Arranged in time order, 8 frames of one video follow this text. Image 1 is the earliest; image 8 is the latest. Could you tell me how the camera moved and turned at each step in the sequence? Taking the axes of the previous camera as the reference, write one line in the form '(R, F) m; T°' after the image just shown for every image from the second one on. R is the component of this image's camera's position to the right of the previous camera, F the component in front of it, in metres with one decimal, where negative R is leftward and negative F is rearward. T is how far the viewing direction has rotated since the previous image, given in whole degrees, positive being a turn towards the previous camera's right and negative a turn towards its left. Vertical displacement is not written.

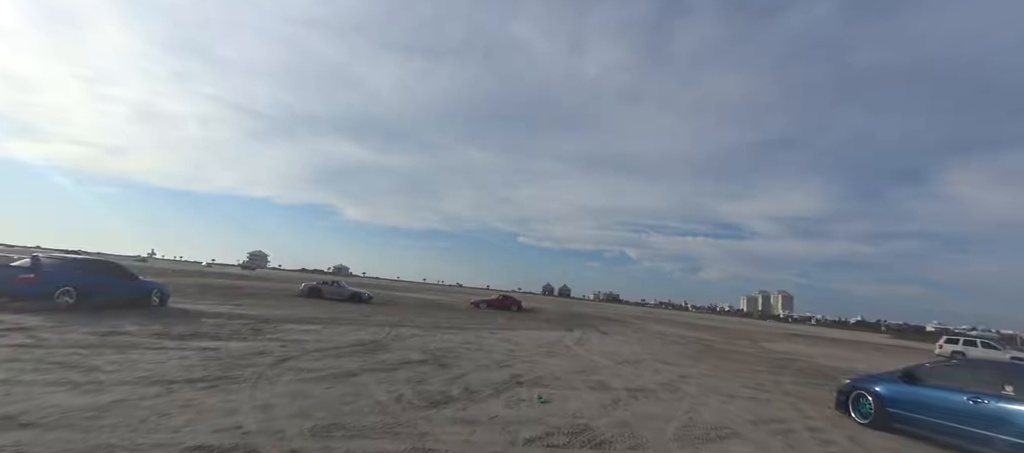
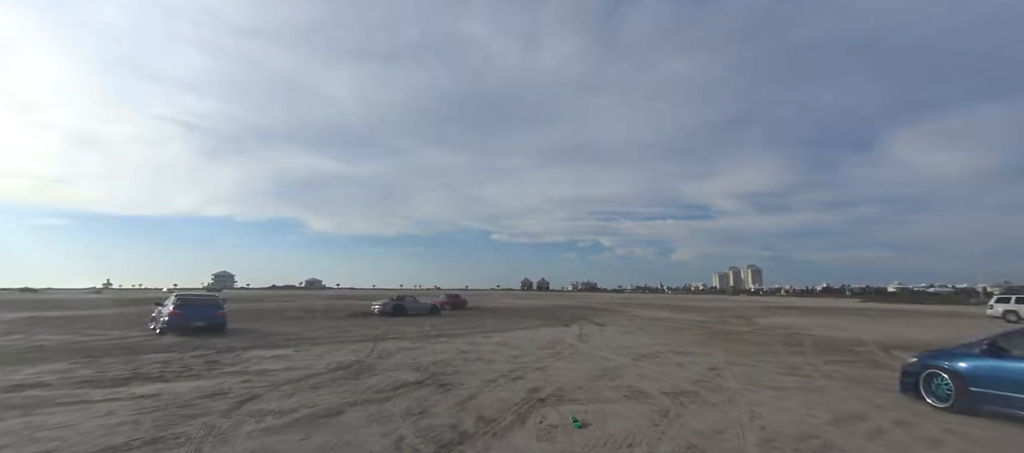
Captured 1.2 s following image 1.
(-0.6, +1.5) m; +4°
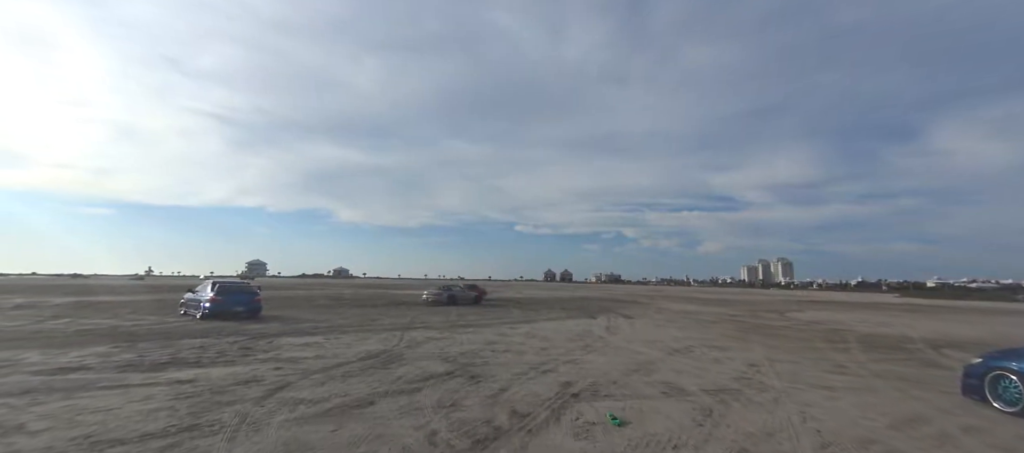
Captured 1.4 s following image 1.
(-0.2, +0.3) m; -3°
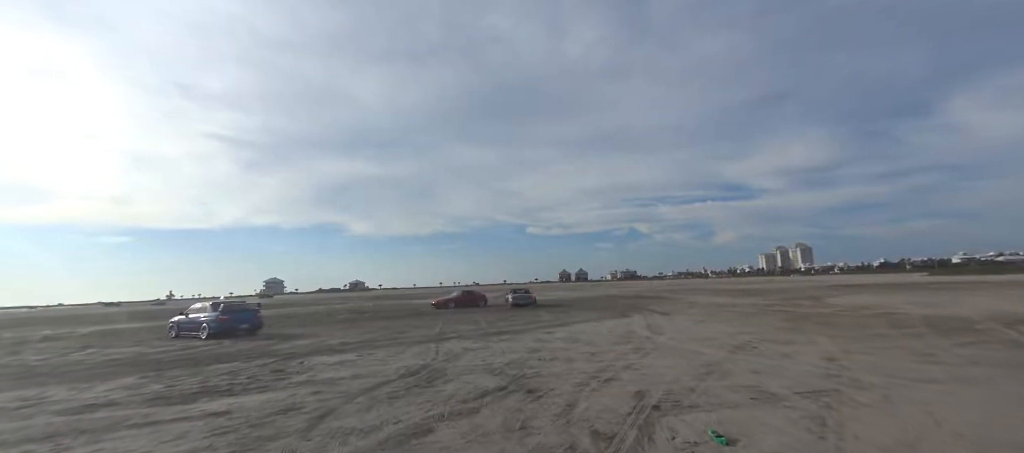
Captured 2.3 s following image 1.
(-0.8, +0.7) m; -2°
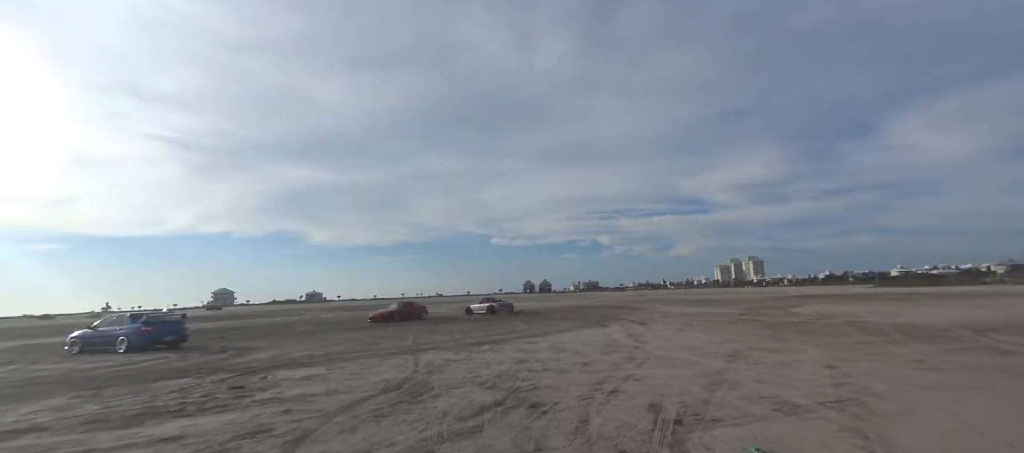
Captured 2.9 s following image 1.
(-0.6, +0.6) m; +5°
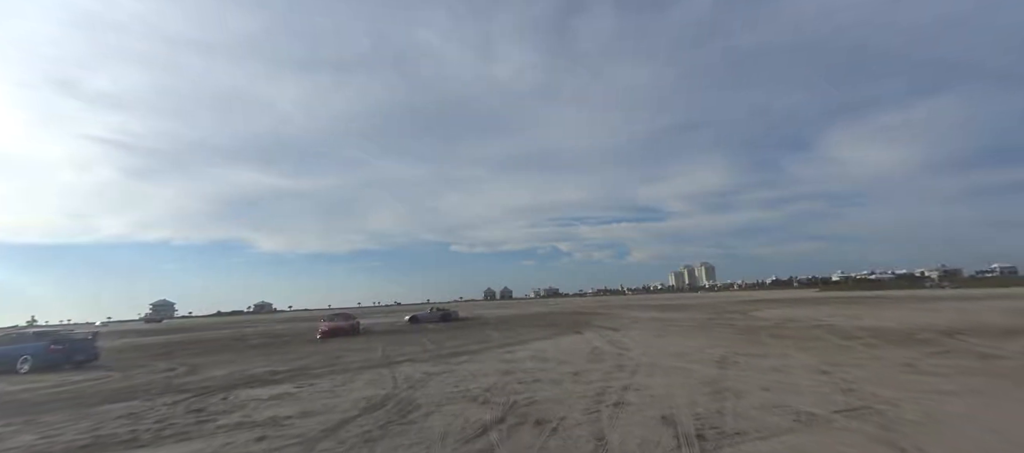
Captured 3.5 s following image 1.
(-0.7, +0.5) m; +5°
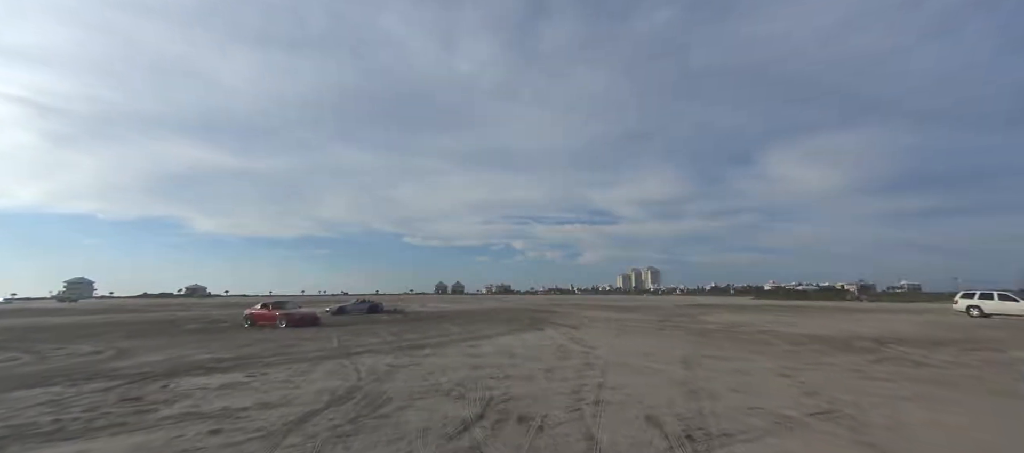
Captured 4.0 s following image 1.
(-0.6, +0.4) m; +6°
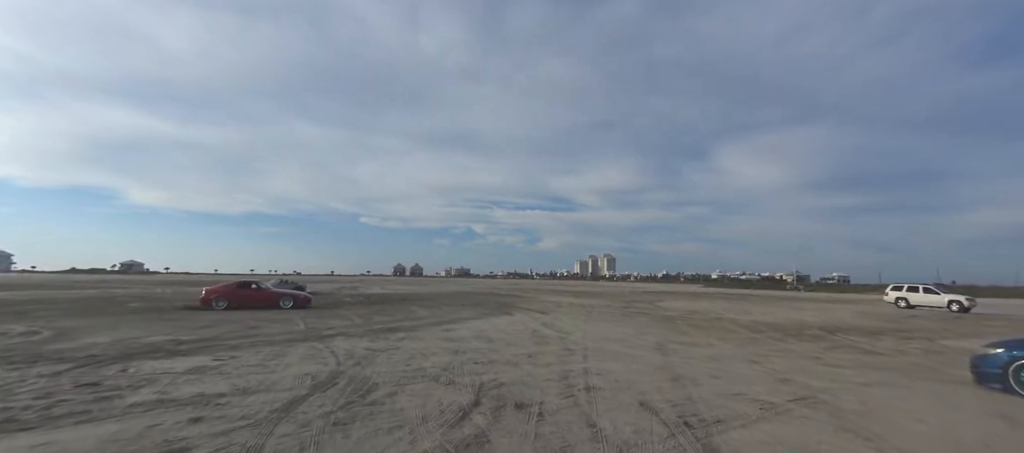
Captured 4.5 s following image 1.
(-0.7, +0.2) m; +5°
